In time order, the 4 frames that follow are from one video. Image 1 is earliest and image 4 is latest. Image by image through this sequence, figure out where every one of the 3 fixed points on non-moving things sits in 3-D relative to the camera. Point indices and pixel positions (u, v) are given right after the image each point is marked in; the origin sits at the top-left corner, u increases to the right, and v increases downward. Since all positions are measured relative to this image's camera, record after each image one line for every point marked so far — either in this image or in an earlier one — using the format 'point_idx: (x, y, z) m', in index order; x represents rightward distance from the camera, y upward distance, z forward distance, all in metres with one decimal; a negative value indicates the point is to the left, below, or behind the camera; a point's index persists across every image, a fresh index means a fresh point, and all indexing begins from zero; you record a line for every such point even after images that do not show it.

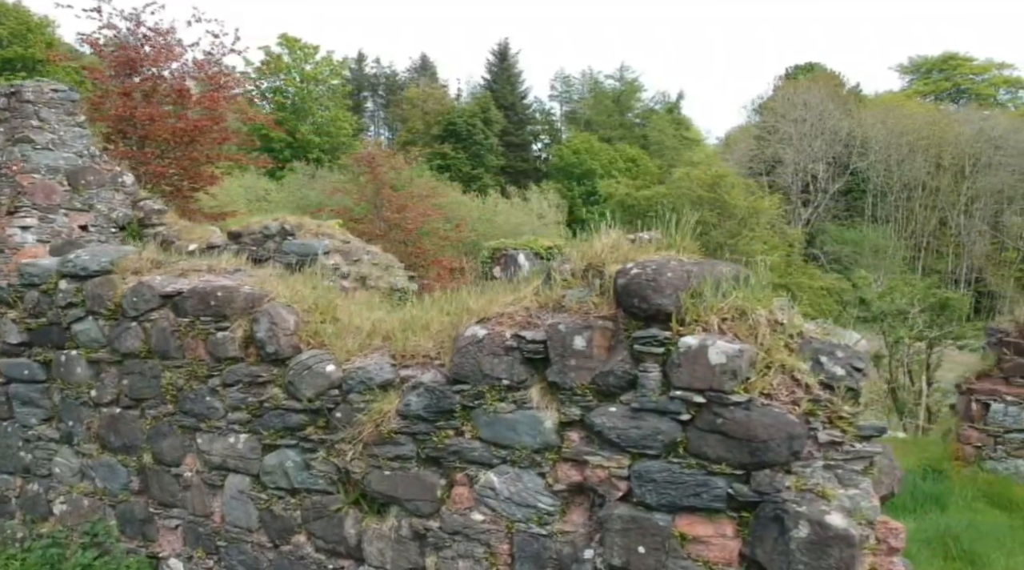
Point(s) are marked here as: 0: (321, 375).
0: (-0.7, -0.3, +3.4) m
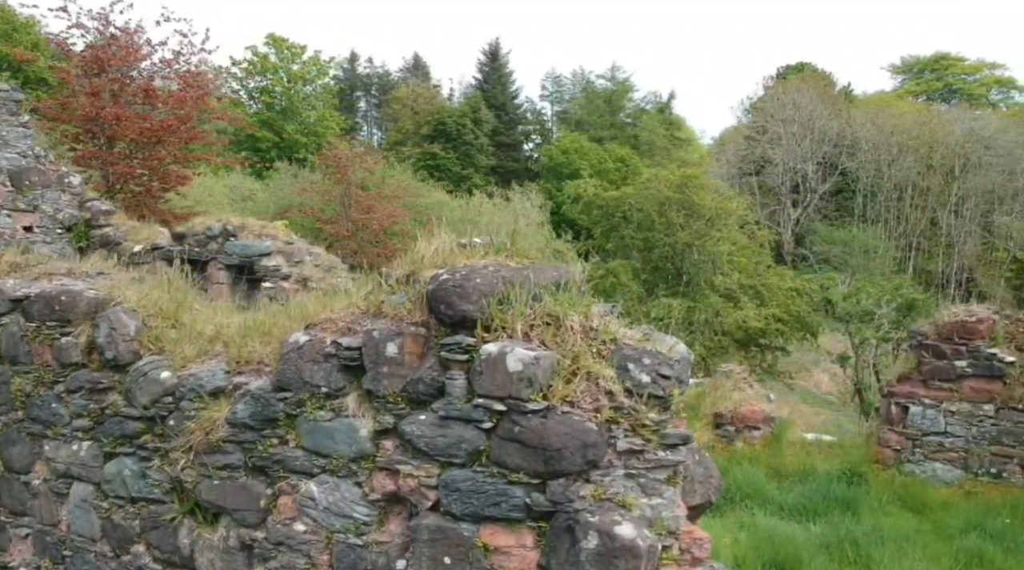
0: (-1.3, -0.3, +3.3) m
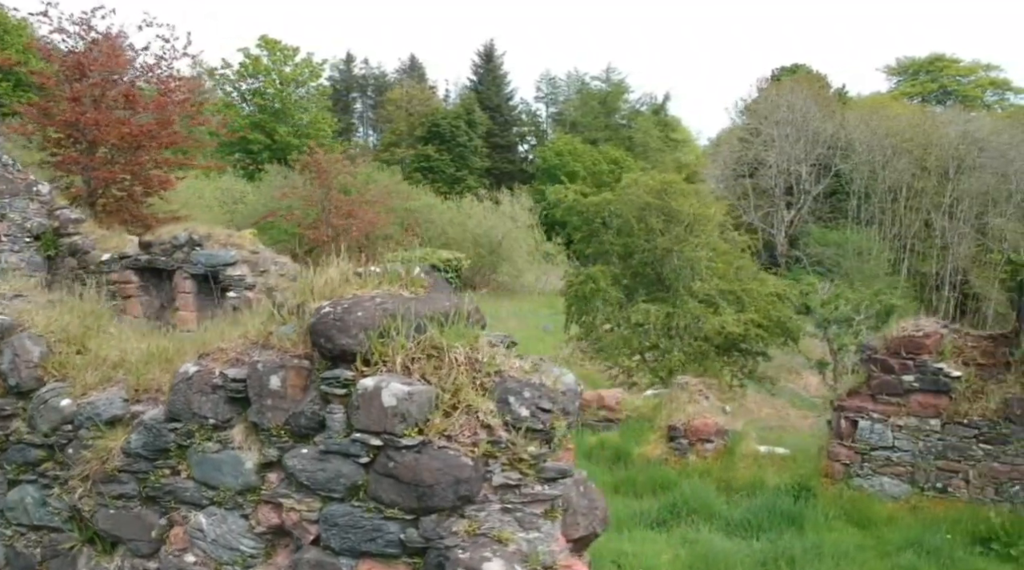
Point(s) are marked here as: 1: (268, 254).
0: (-1.6, -0.4, +3.3) m
1: (-2.8, +0.4, +10.5) m
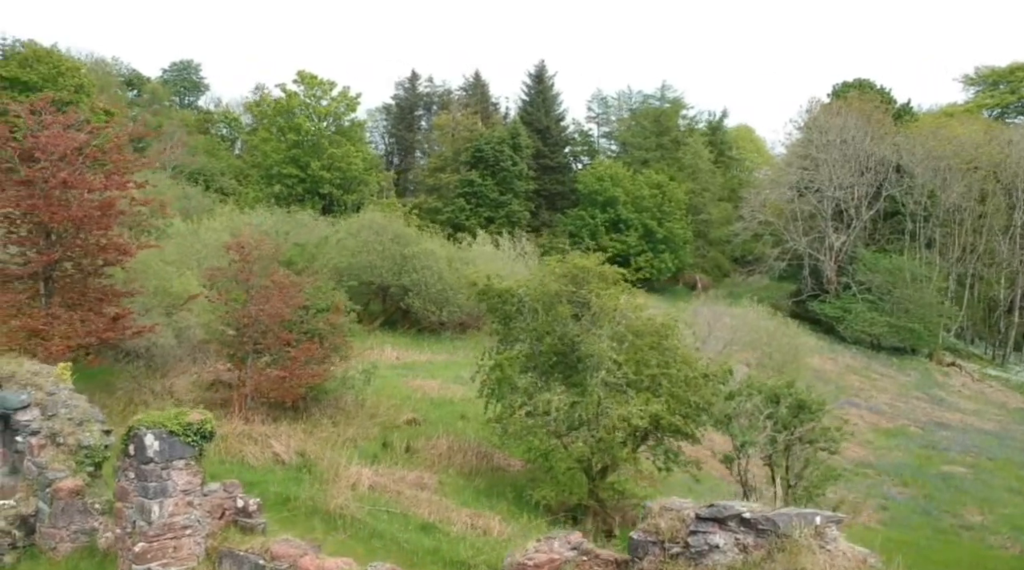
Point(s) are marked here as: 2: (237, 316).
0: (-4.6, -2.0, +3.5) m
1: (-5.2, -1.3, +10.8) m
2: (-5.7, -0.7, +19.0) m
